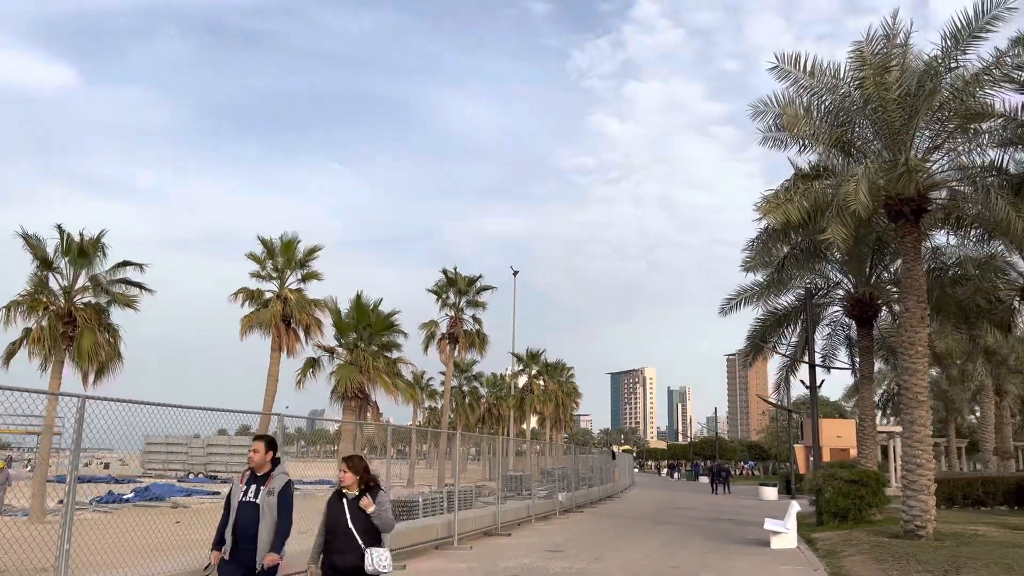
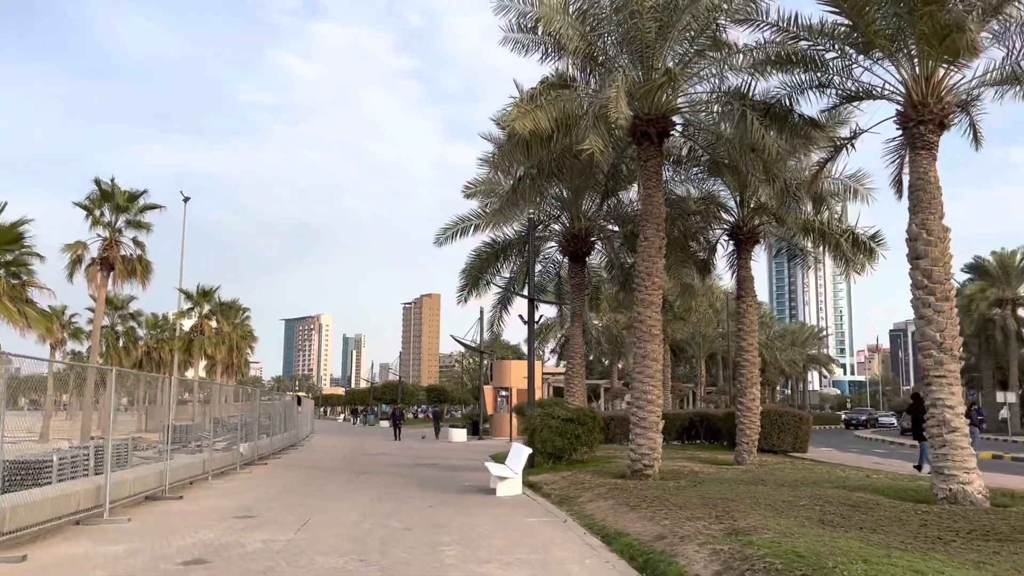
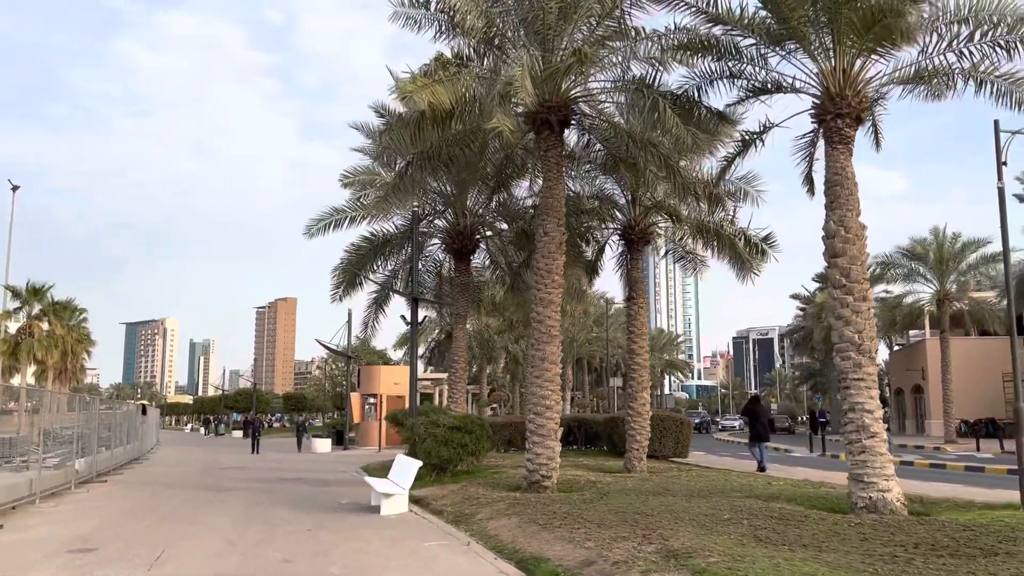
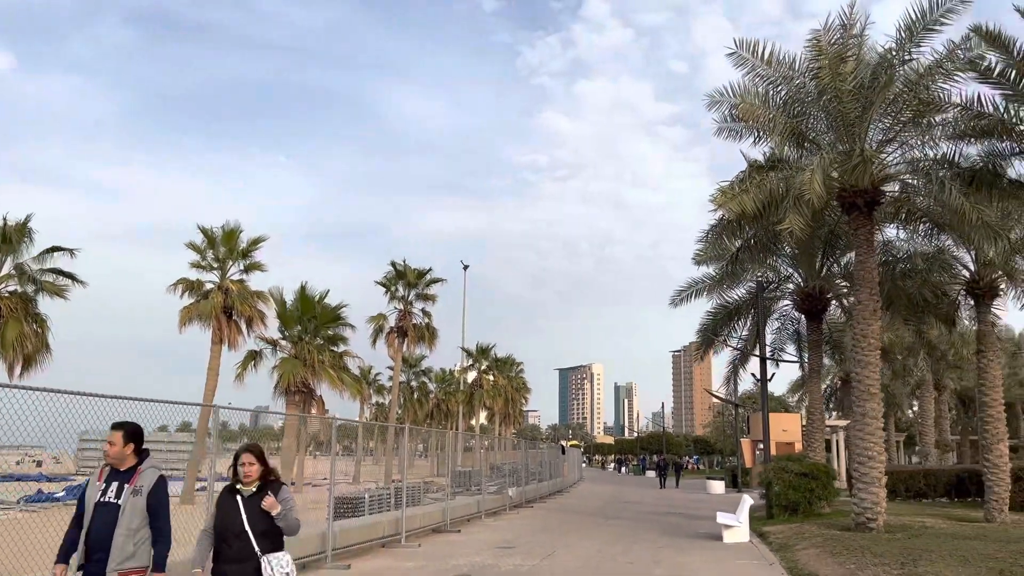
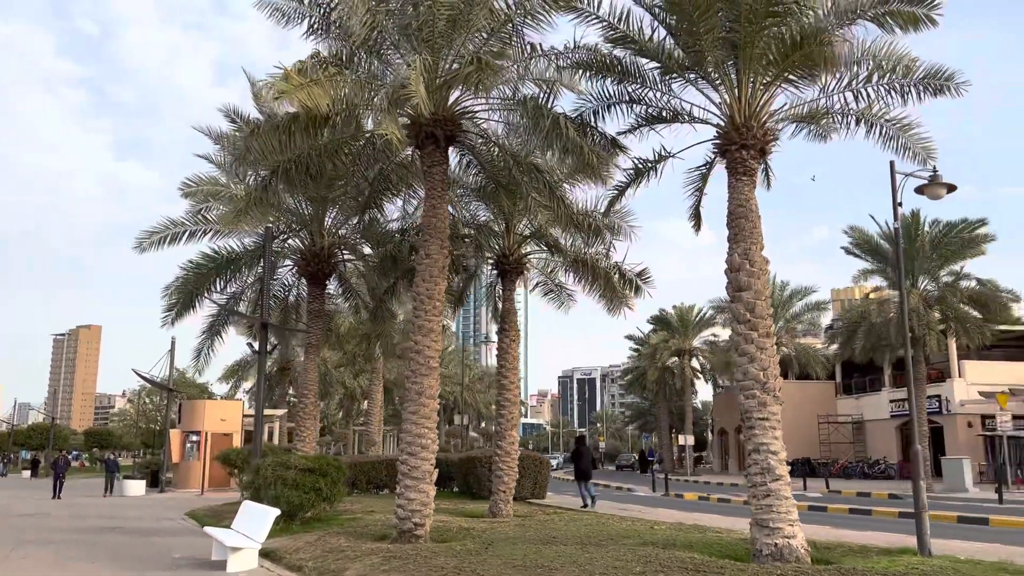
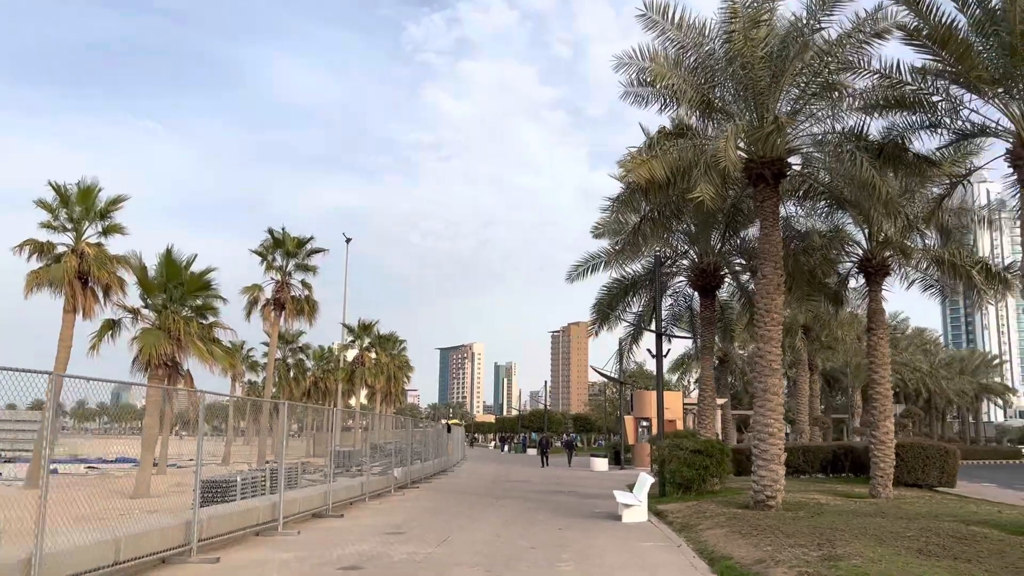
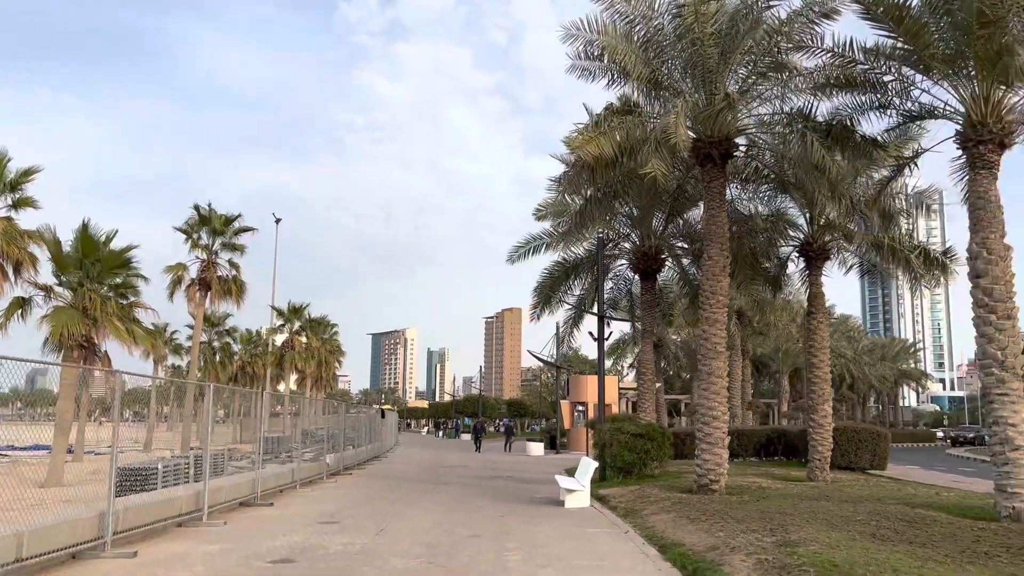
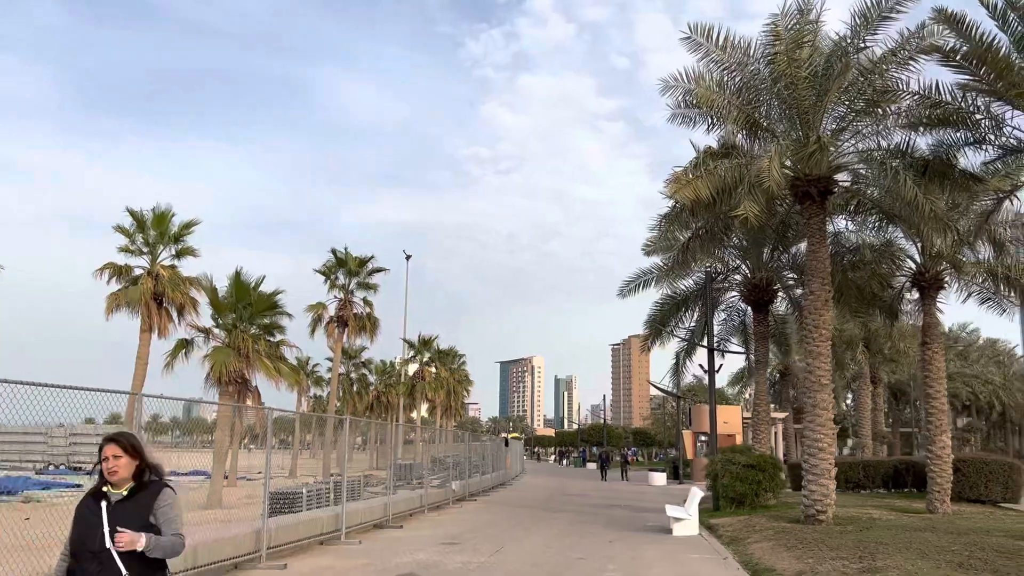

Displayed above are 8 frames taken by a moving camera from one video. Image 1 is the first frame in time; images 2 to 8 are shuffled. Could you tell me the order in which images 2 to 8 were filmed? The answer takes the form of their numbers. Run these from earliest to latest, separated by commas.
4, 8, 6, 7, 2, 3, 5
